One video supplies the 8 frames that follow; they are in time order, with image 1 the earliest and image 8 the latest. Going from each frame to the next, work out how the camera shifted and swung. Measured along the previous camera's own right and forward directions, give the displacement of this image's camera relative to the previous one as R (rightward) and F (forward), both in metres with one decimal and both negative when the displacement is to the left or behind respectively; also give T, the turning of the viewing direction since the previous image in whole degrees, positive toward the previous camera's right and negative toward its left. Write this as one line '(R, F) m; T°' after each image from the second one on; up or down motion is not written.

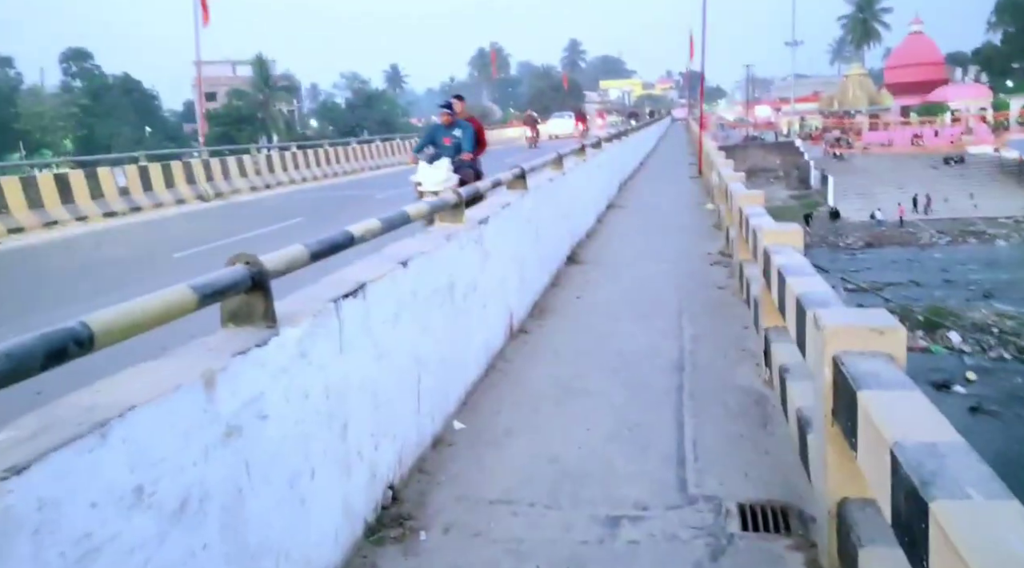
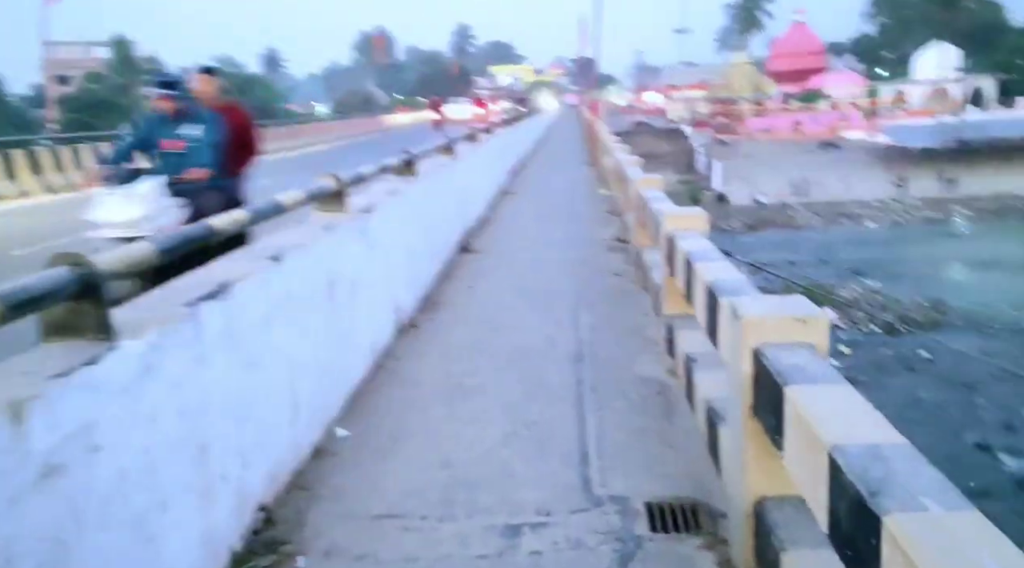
(0.0, +0.2) m; +7°
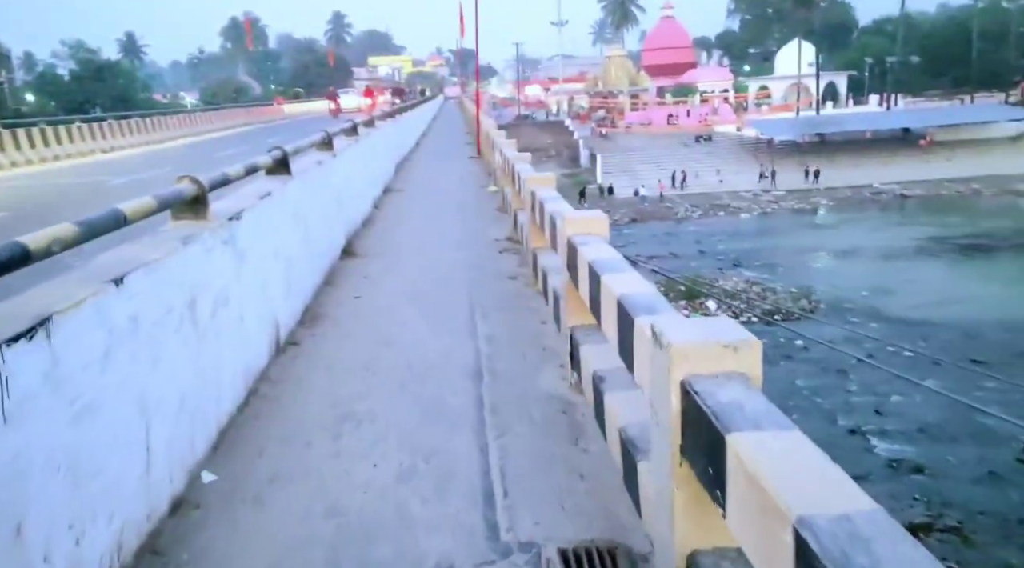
(0.0, +0.2) m; +8°
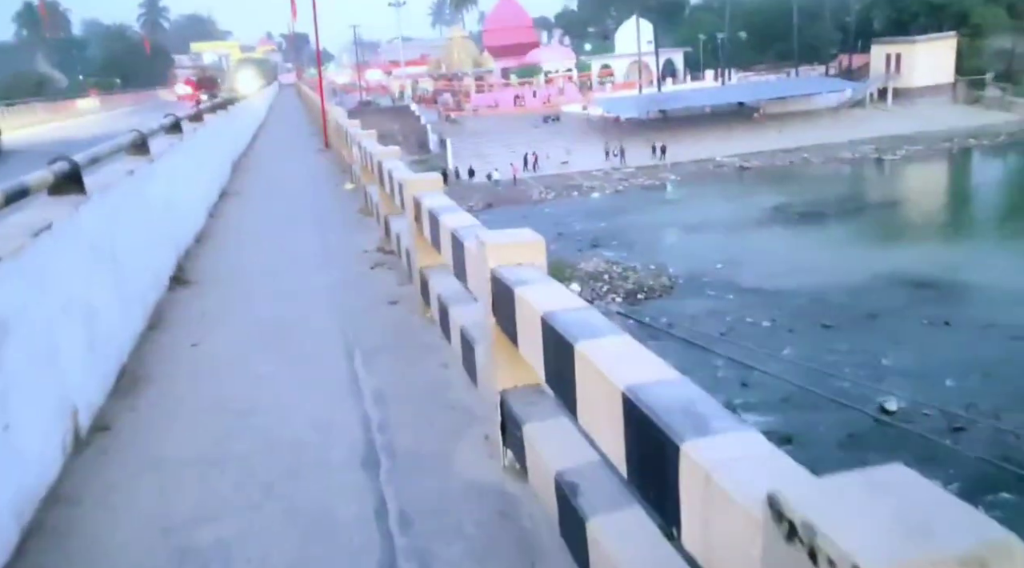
(-0.1, +0.6) m; +10°
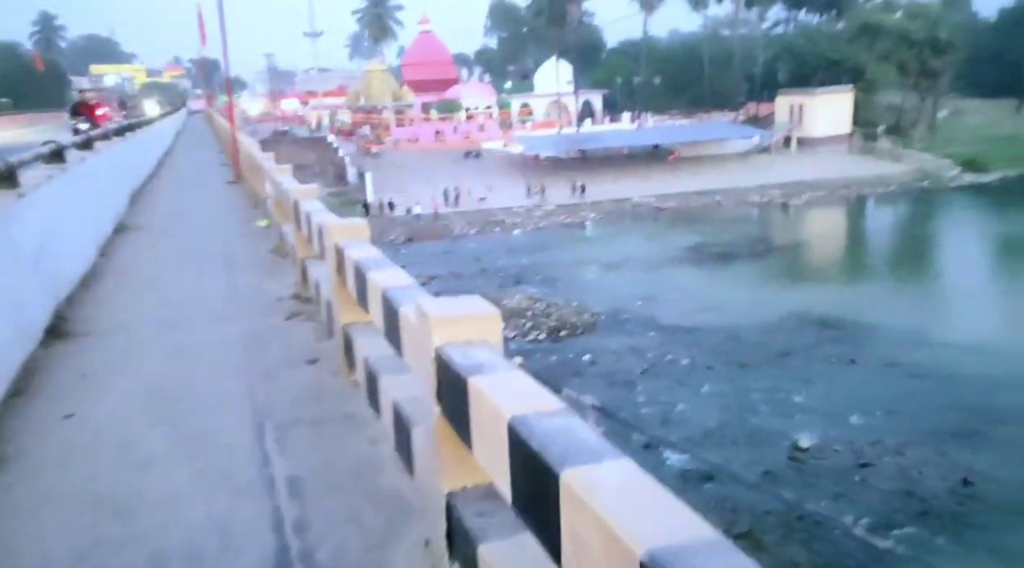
(-0.1, +0.3) m; +6°
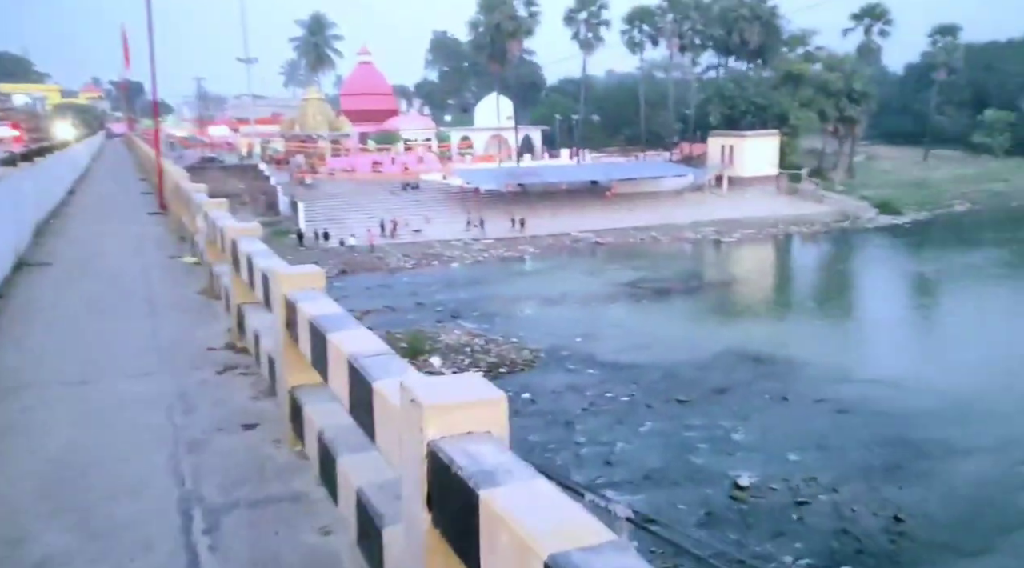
(-0.1, +0.3) m; +4°
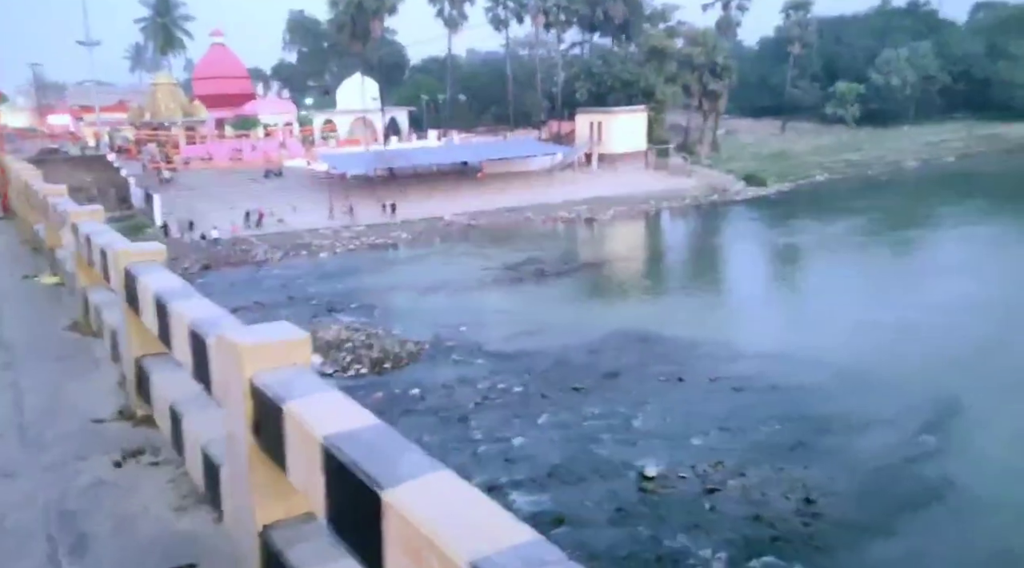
(-0.2, +0.7) m; +9°
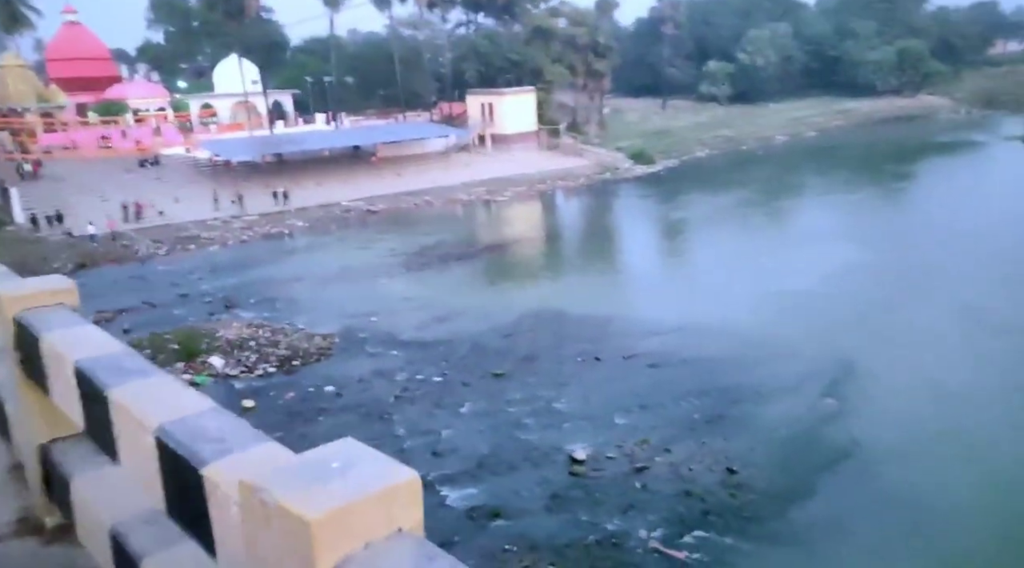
(-0.6, +0.4) m; +8°
